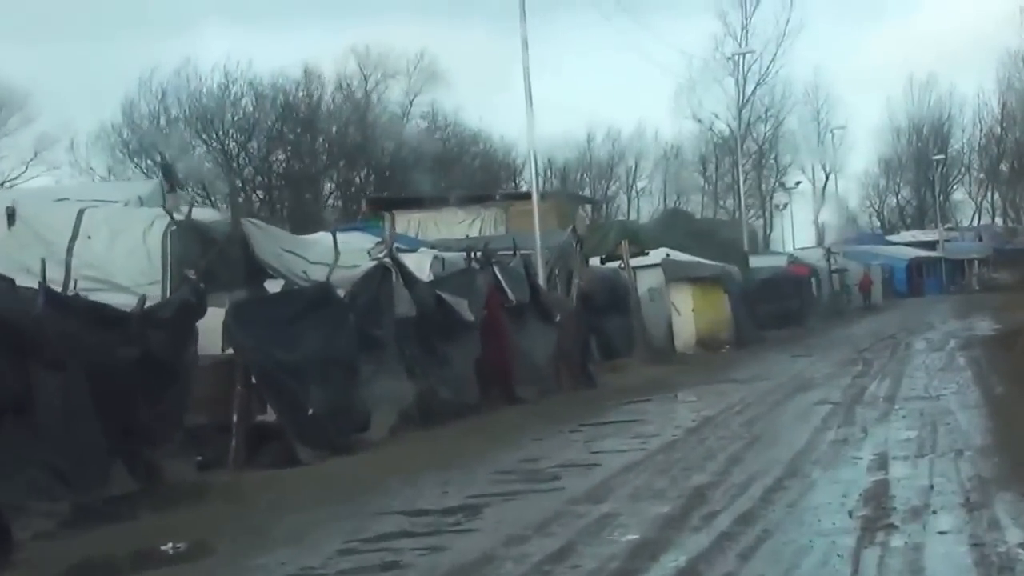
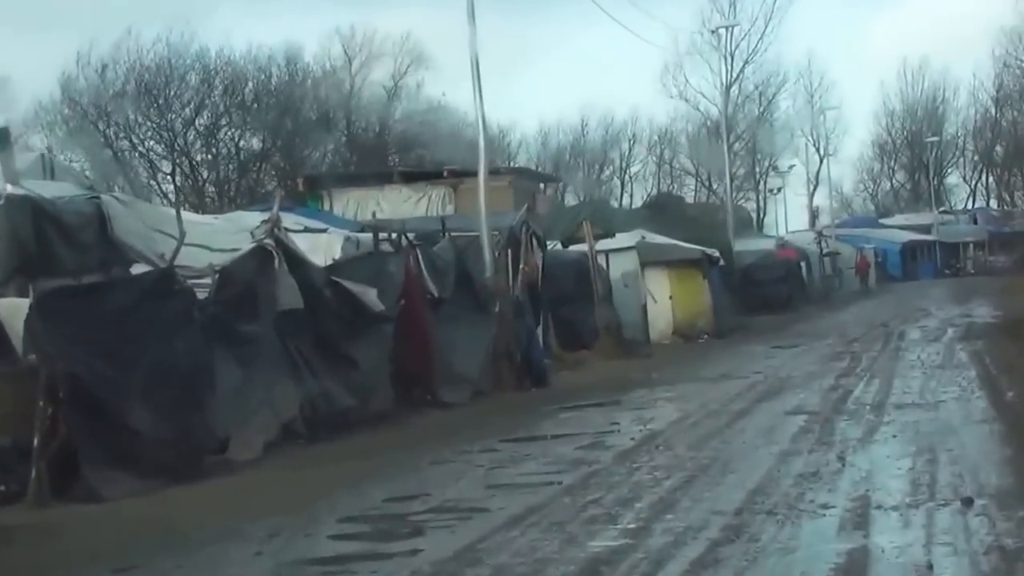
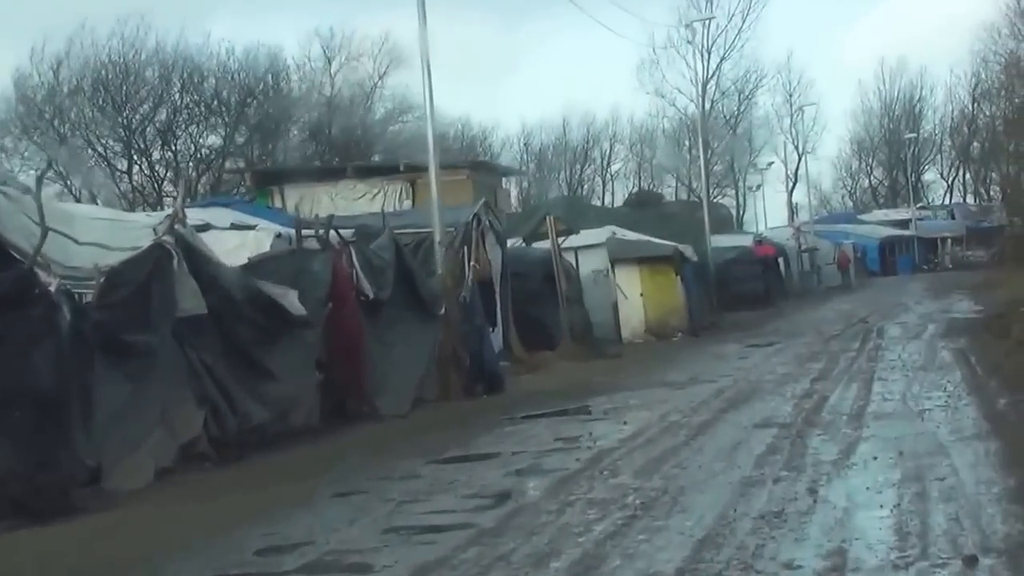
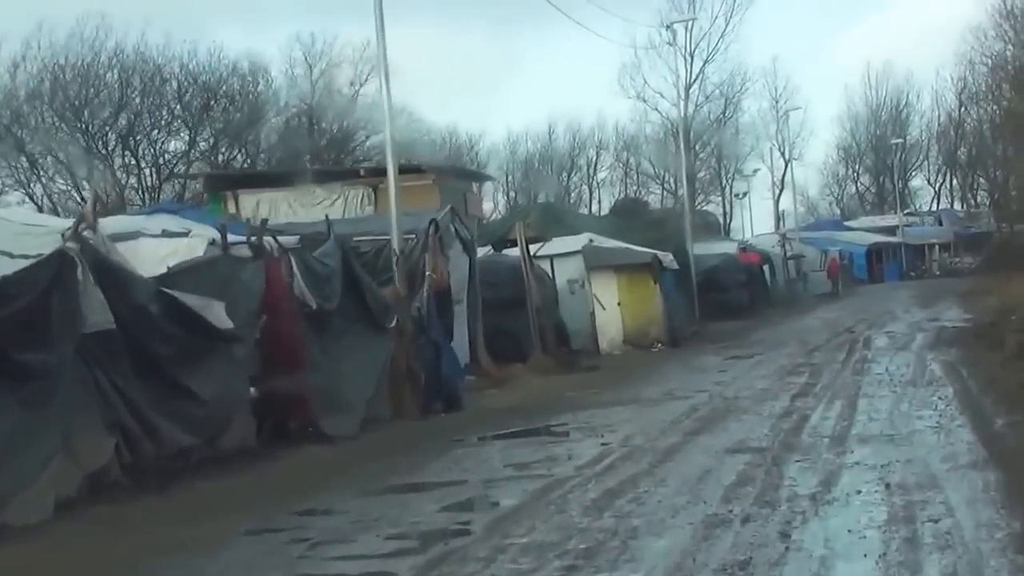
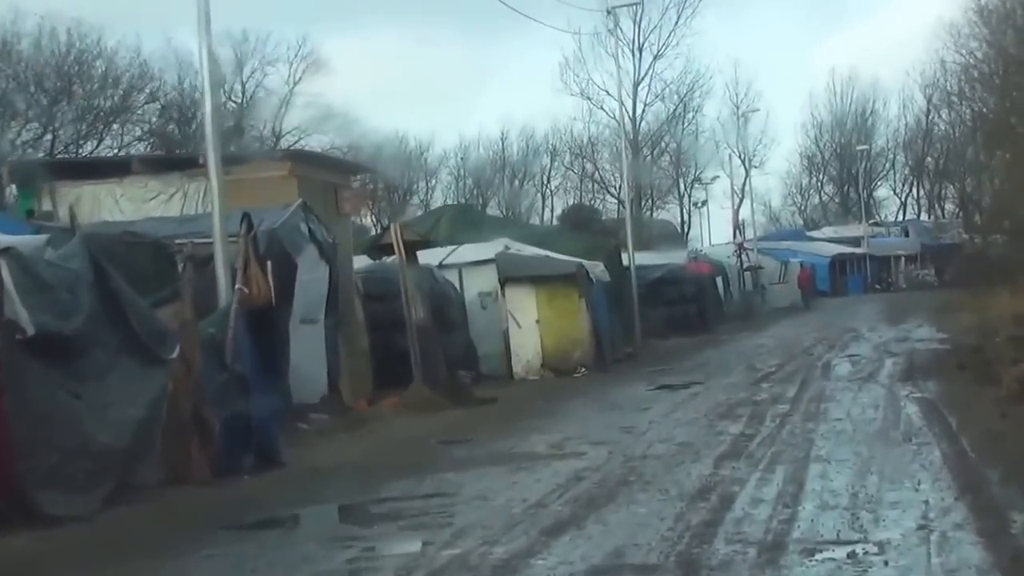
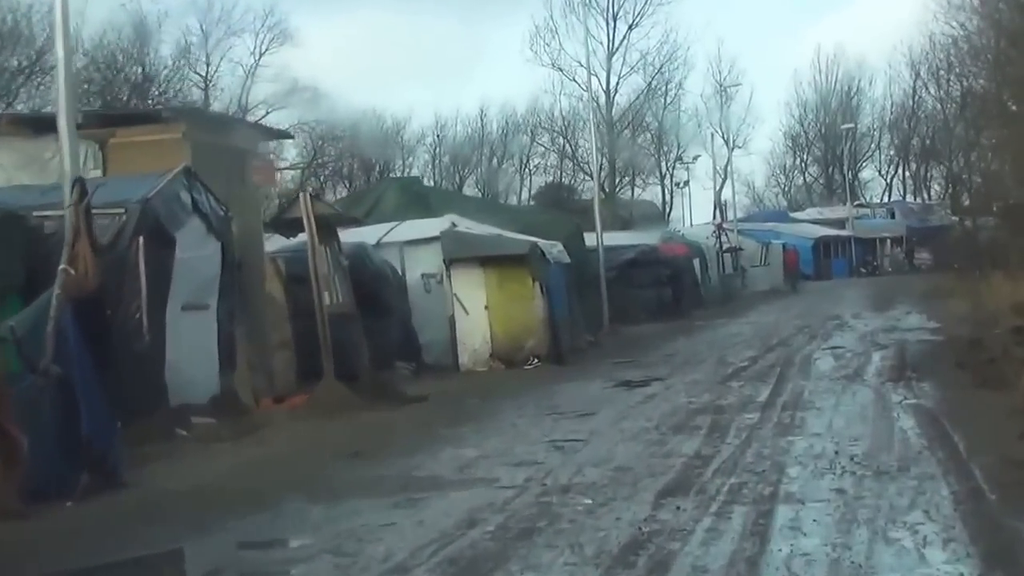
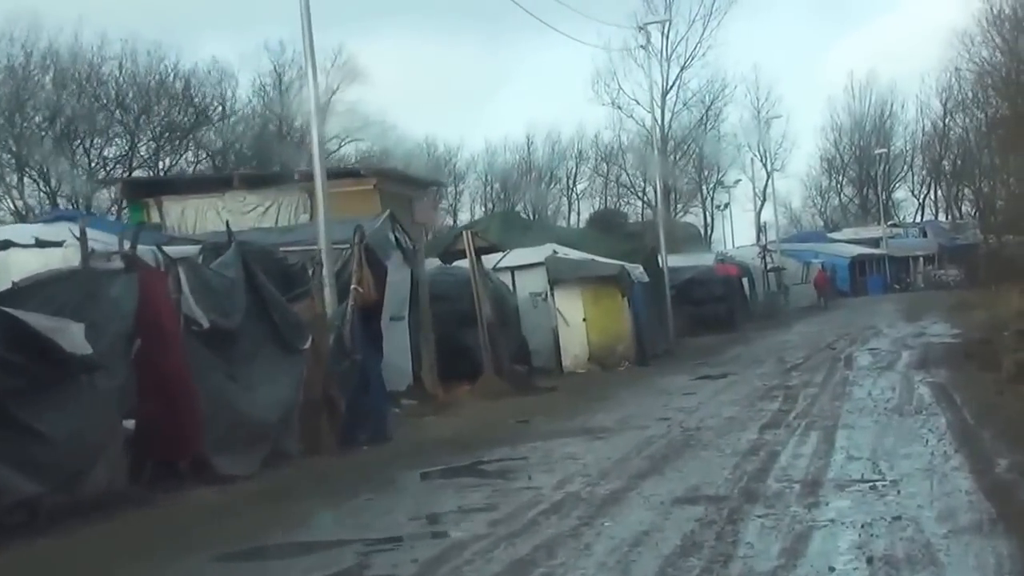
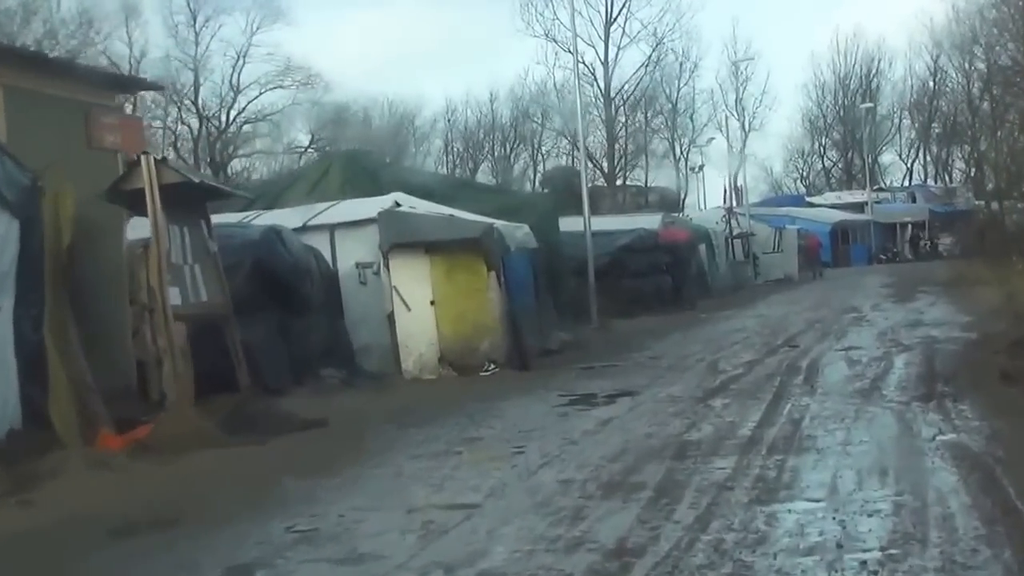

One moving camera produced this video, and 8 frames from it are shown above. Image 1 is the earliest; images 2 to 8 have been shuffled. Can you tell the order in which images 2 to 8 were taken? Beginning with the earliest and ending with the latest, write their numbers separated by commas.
2, 3, 4, 7, 5, 6, 8
